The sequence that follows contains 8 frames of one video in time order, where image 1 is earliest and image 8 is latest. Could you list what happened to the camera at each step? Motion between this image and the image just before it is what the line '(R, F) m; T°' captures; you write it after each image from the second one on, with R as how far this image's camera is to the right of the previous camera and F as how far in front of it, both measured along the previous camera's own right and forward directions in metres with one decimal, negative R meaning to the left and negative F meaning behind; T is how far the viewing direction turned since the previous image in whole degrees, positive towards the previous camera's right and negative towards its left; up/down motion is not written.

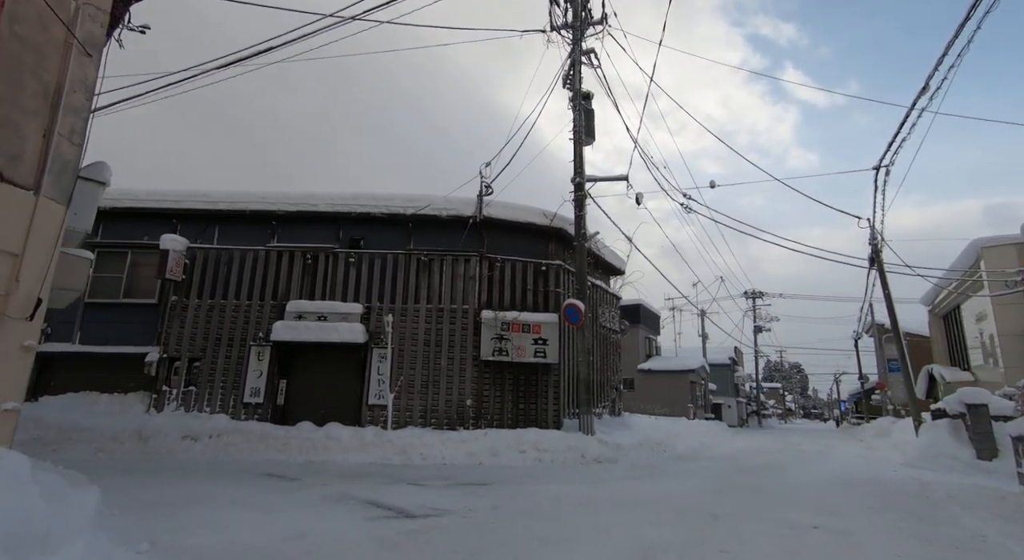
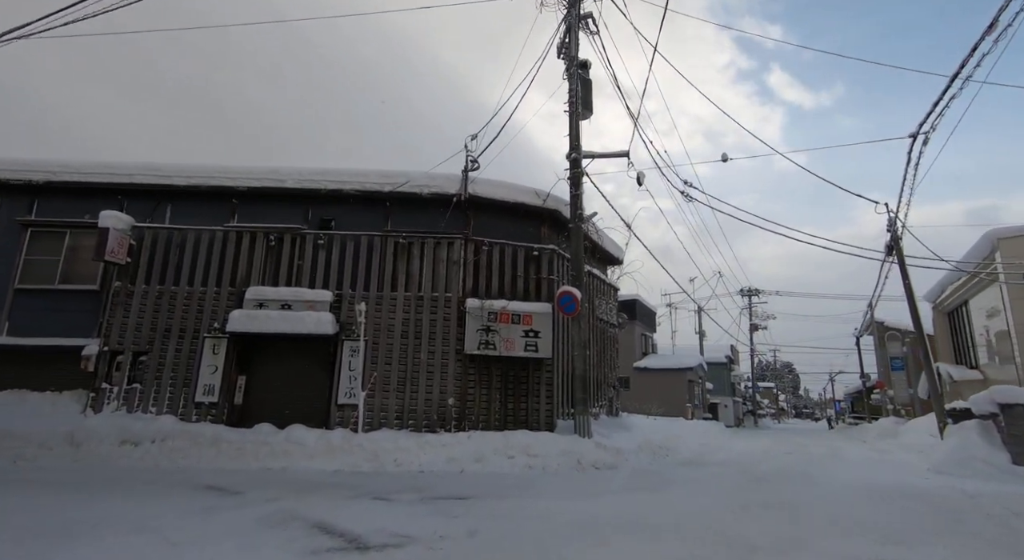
(+0.1, +1.2) m; +1°
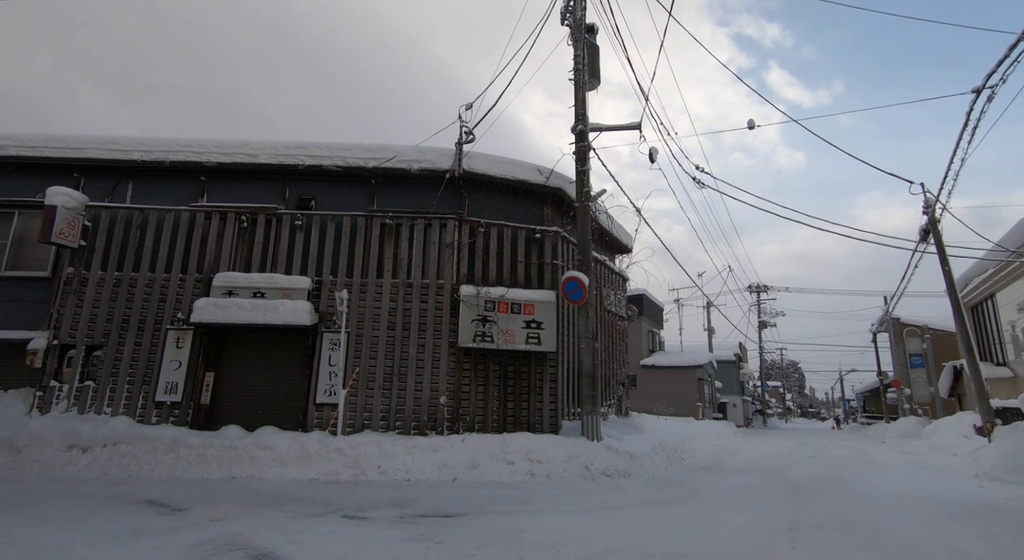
(+0.1, +1.0) m; 0°
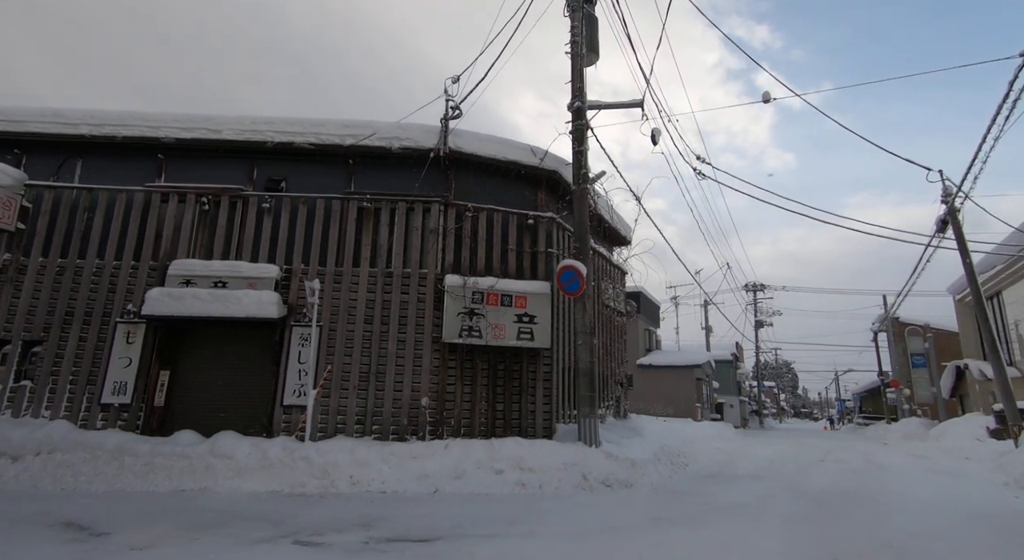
(+0.1, +0.8) m; +1°
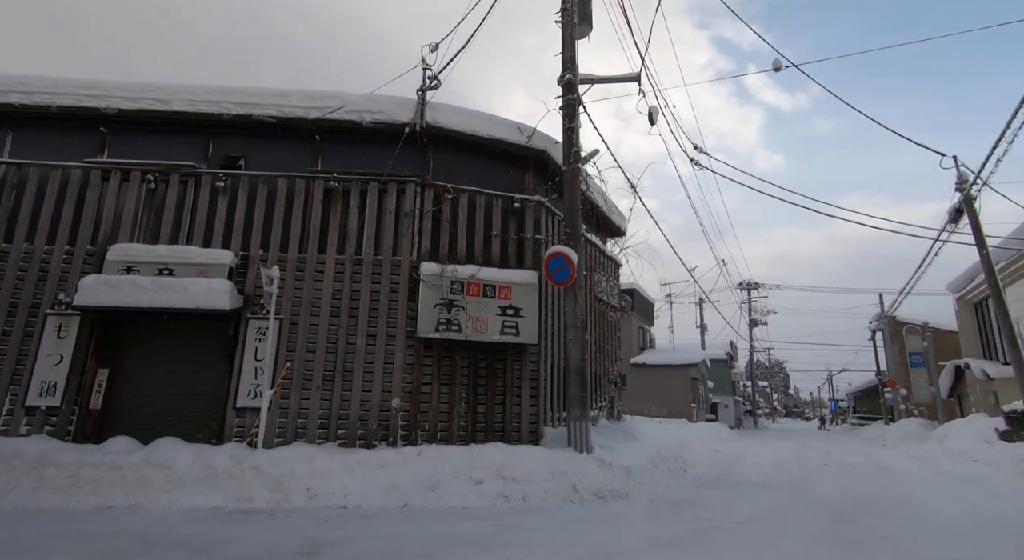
(+0.1, +0.8) m; +1°
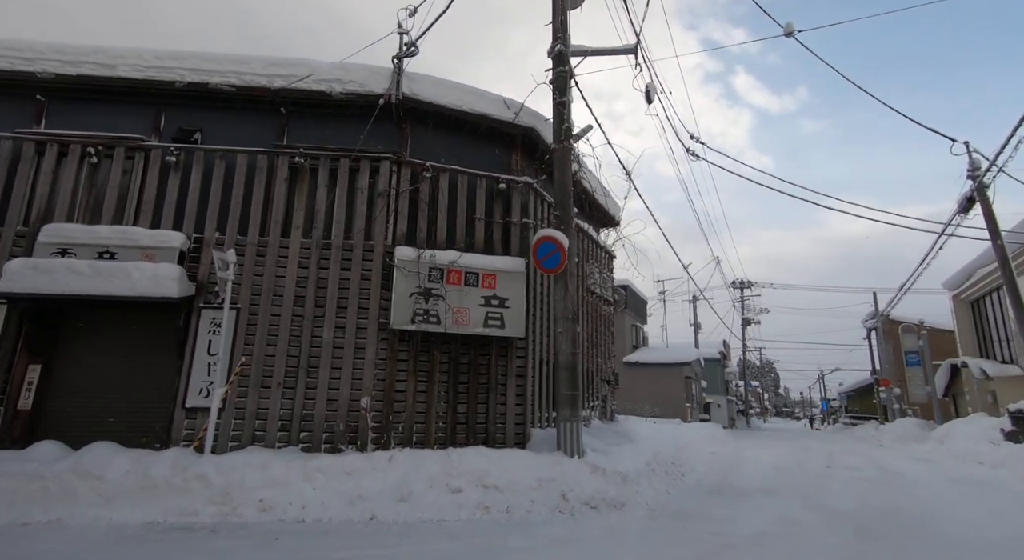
(+0.1, +0.7) m; +1°
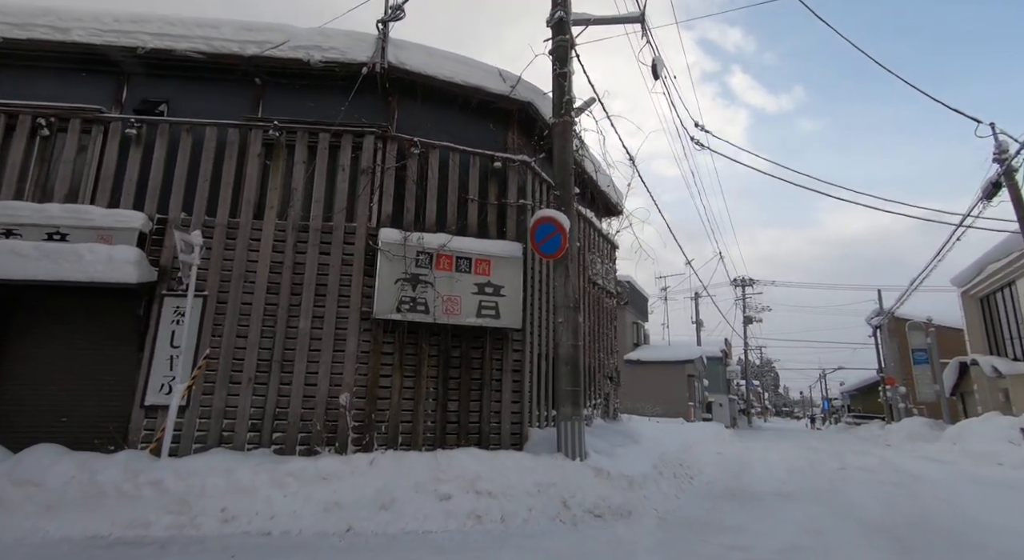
(0.0, +0.6) m; 0°
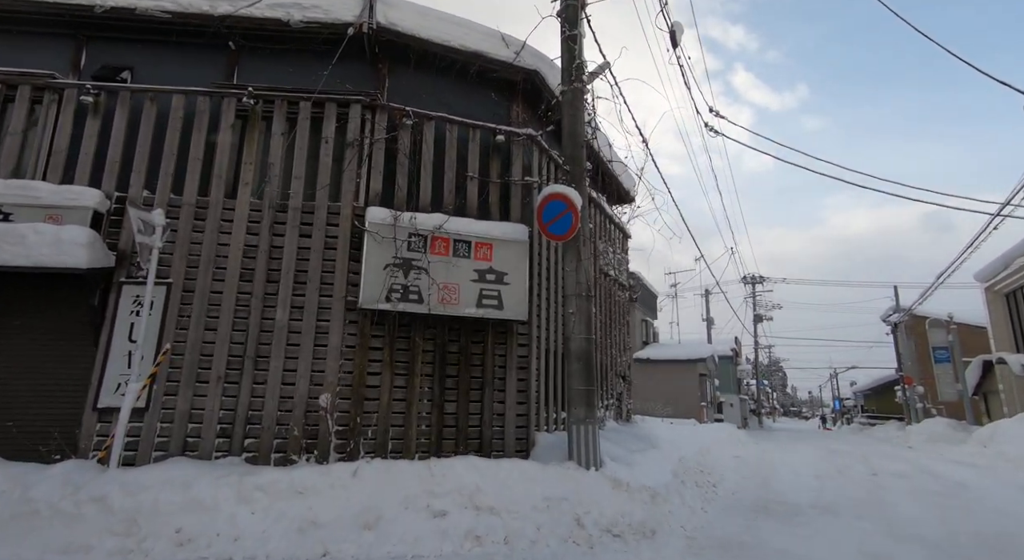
(0.0, +0.7) m; -1°
